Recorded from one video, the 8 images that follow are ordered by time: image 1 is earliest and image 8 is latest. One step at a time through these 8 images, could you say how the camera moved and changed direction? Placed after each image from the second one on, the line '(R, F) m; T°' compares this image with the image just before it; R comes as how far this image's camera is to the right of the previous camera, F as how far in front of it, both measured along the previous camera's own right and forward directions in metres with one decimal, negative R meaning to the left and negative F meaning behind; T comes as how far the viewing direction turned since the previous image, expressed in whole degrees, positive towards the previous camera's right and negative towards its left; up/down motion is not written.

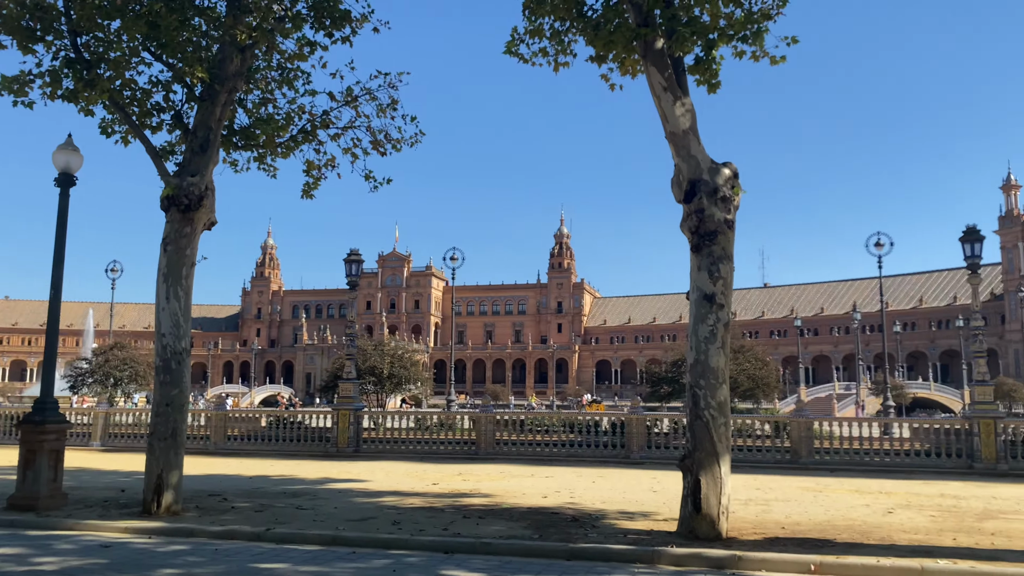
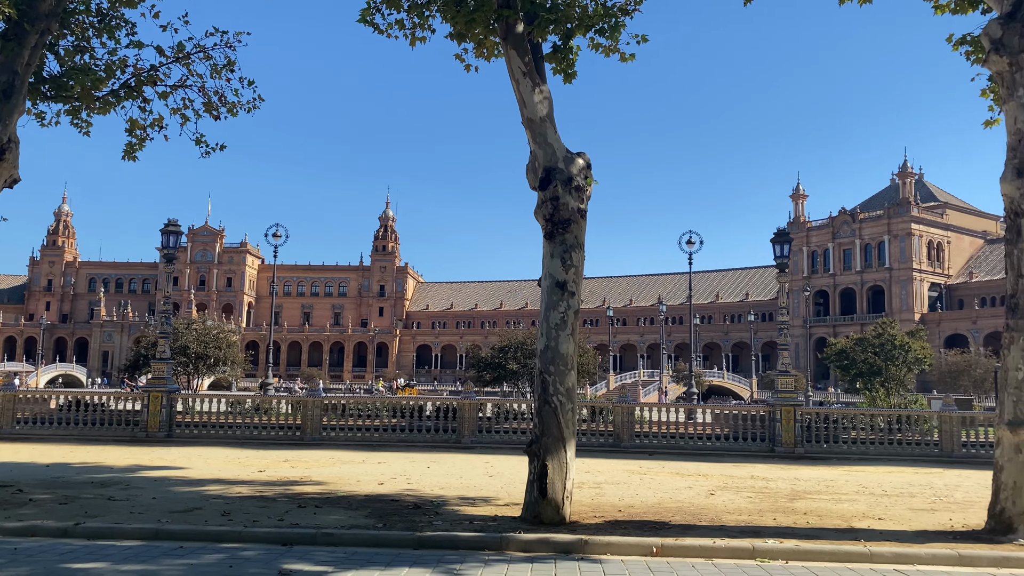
(-0.3, +0.2) m; +12°
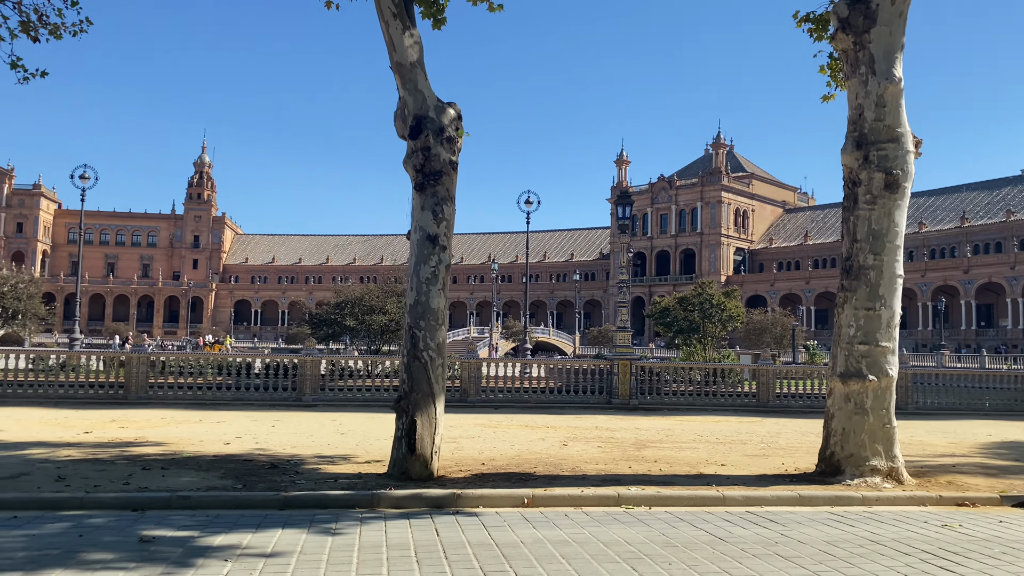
(-0.4, +0.2) m; +12°
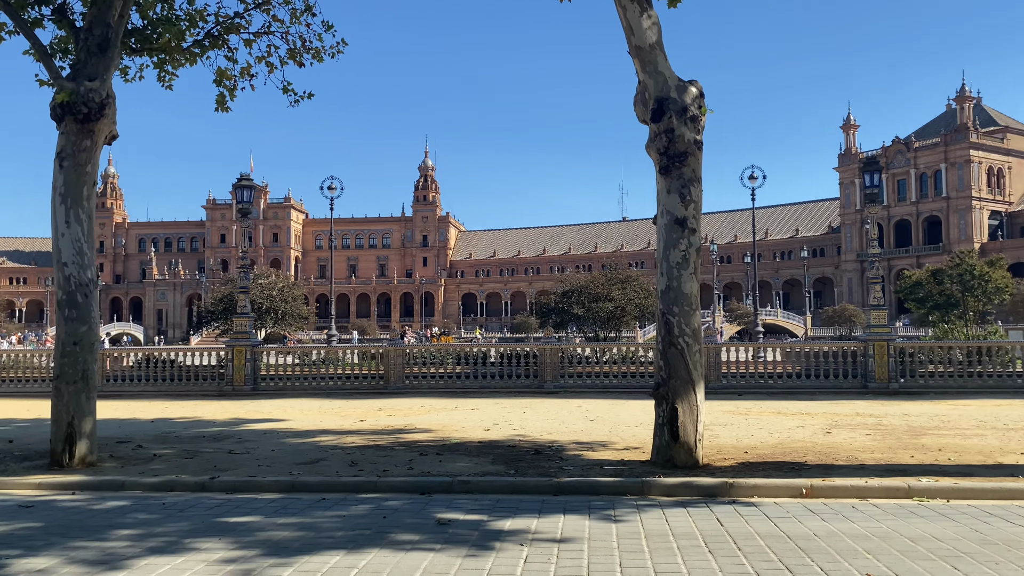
(-0.3, 0.0) m; -15°
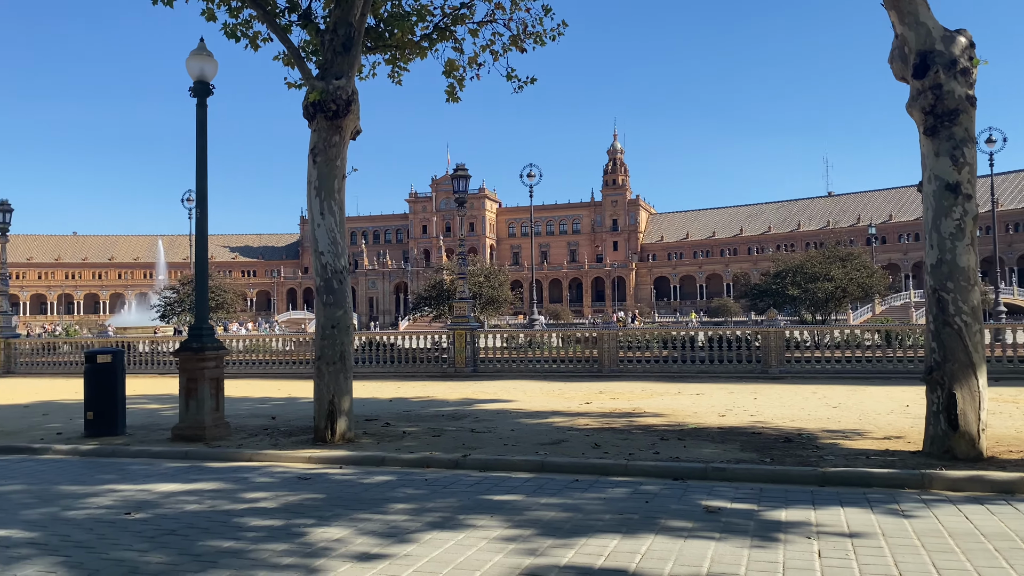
(-0.5, +0.1) m; -13°
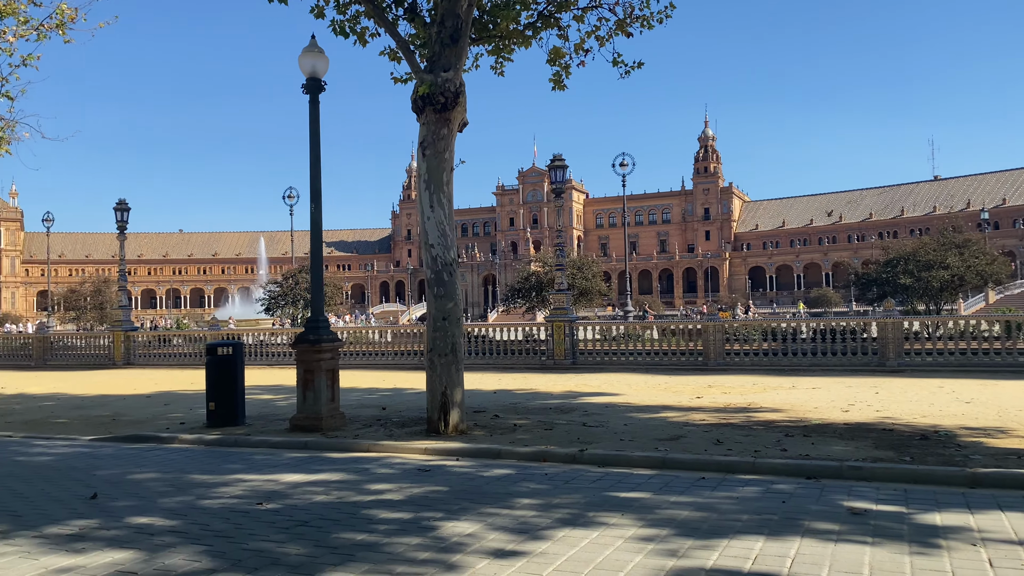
(-0.2, +0.1) m; -6°
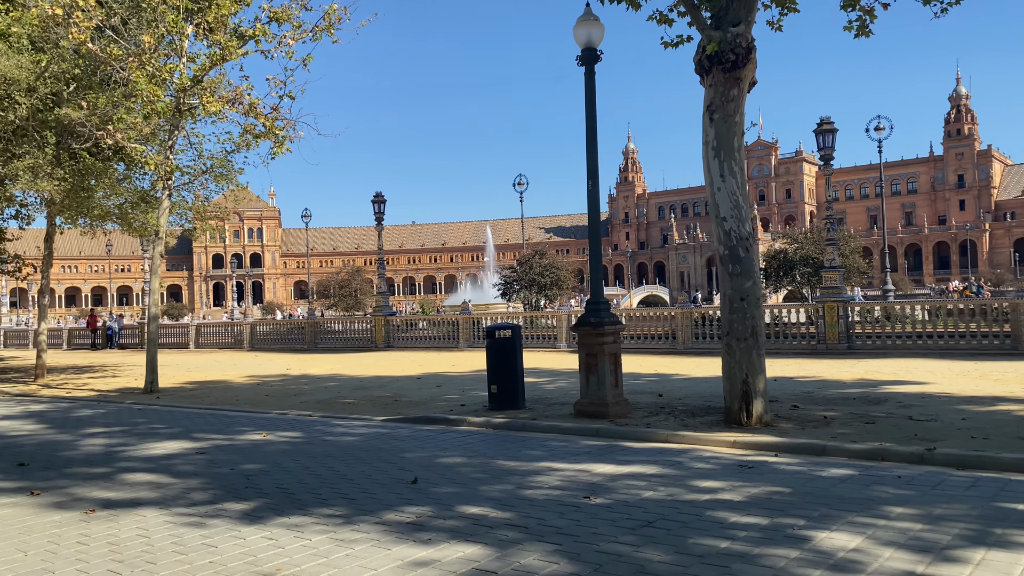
(-0.7, +0.4) m; -15°
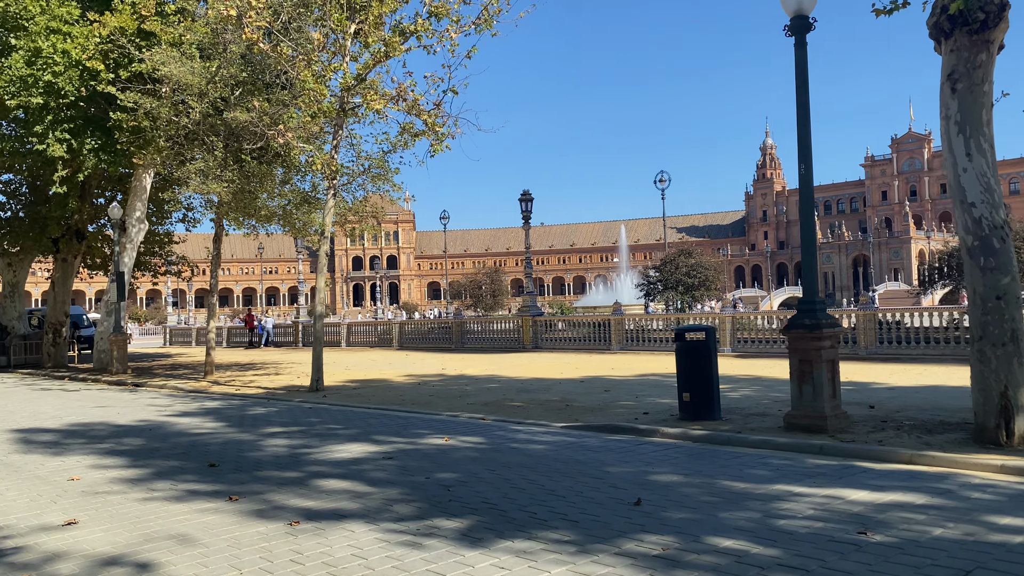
(-0.6, +0.6) m; -9°
